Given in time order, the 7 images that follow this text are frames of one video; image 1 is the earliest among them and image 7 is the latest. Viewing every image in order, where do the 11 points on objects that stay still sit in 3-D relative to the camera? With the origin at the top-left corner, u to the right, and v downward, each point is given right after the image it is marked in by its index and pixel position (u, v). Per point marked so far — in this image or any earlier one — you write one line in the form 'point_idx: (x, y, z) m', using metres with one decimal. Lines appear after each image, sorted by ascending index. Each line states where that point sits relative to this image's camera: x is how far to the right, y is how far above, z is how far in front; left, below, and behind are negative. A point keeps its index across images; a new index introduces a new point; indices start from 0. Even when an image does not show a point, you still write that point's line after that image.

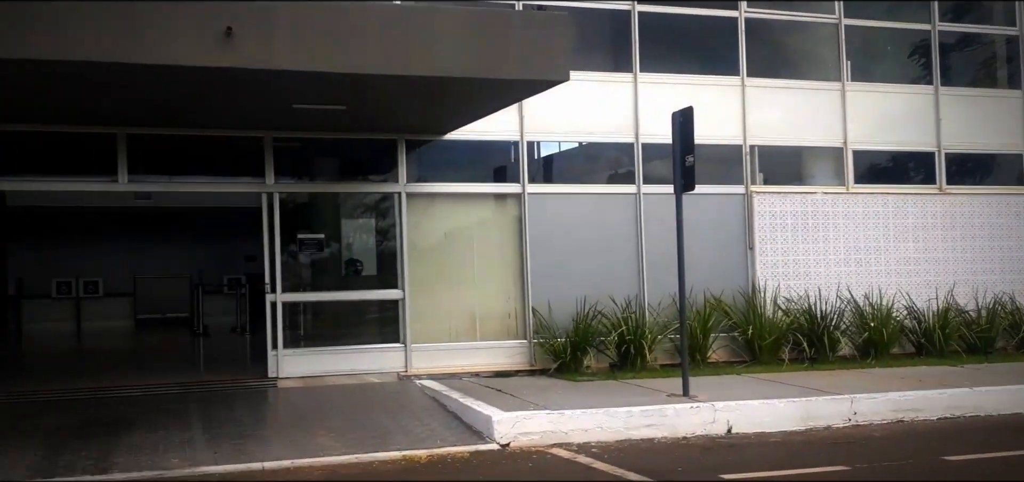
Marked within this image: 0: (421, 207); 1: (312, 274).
0: (-0.9, +0.3, +10.2) m
1: (-2.0, -0.3, +9.8) m
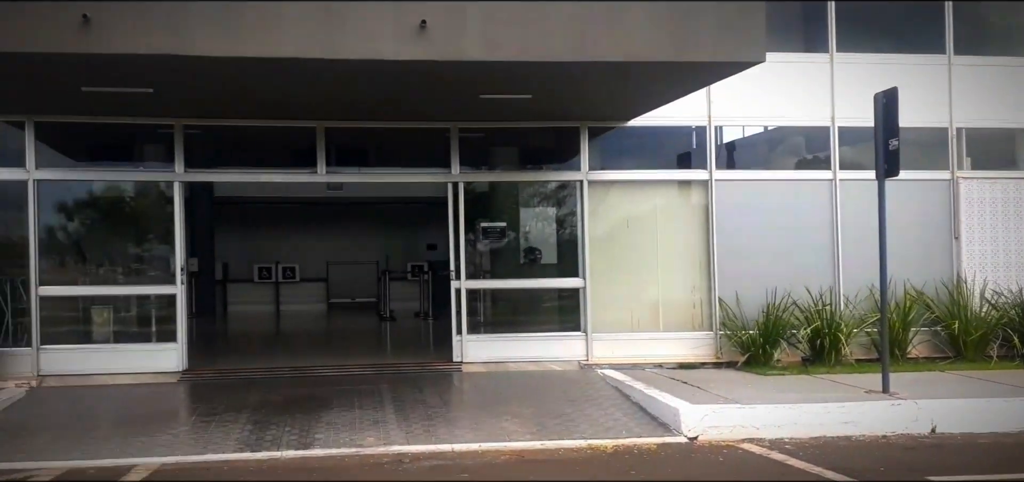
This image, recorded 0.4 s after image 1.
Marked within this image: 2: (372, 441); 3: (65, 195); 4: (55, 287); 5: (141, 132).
0: (+1.0, +0.5, +10.1) m
1: (-0.2, -0.2, +10.0) m
2: (-1.0, -1.4, +6.7) m
3: (-4.2, +0.4, +9.3) m
4: (-4.3, -0.4, +9.2) m
5: (-3.6, +1.0, +9.5) m
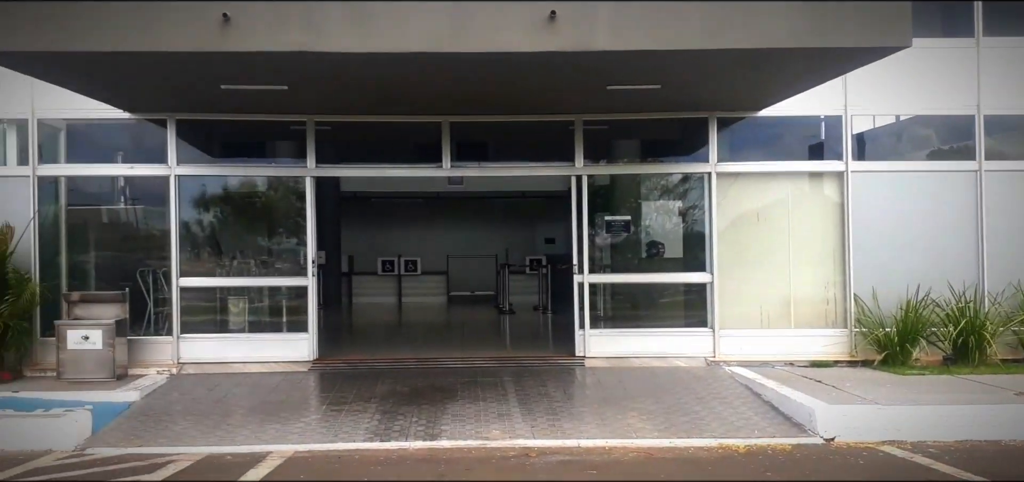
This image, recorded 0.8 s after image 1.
0: (+2.2, +0.5, +9.8) m
1: (+1.1, -0.1, +9.8) m
2: (-0.1, -1.3, +6.7) m
3: (-3.0, +0.5, +9.7) m
4: (-3.1, -0.4, +9.6) m
5: (-2.4, +1.1, +9.8) m
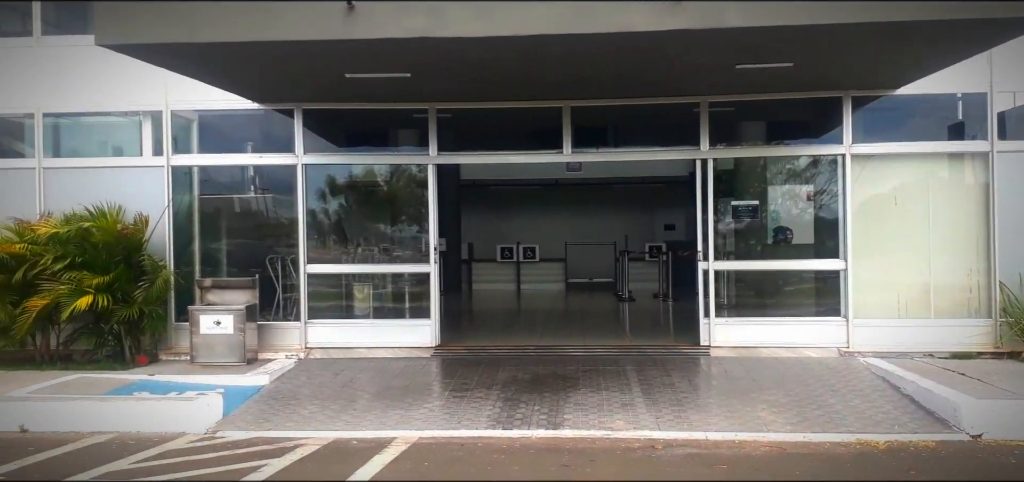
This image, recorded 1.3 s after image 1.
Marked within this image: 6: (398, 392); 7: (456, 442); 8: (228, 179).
0: (+3.4, +0.7, +9.4) m
1: (+2.3, 0.0, +9.5) m
2: (+0.7, -1.2, +6.6) m
3: (-1.8, +0.6, +9.9) m
4: (-1.9, -0.2, +9.8) m
5: (-1.2, +1.2, +9.9) m
6: (-0.9, -1.2, +7.8) m
7: (-0.4, -1.3, +6.2) m
8: (-2.8, +0.6, +9.8) m
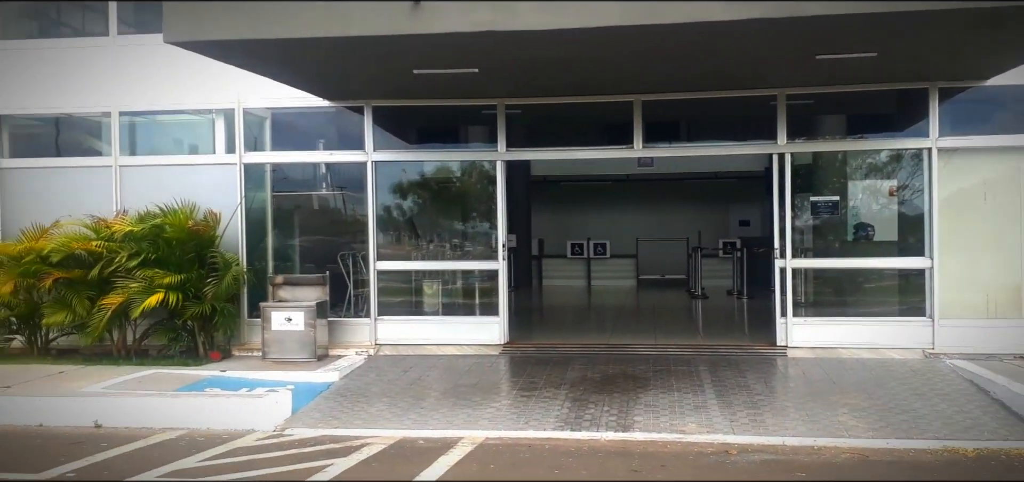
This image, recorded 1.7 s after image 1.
0: (+4.1, +0.7, +9.0) m
1: (+2.9, 0.0, +9.2) m
2: (+1.2, -1.2, +6.4) m
3: (-1.1, +0.7, +9.8) m
4: (-1.2, -0.2, +9.8) m
5: (-0.5, +1.3, +9.8) m
6: (-0.4, -1.2, +7.7) m
7: (+0.1, -1.3, +6.1) m
8: (-2.1, +0.7, +9.9) m
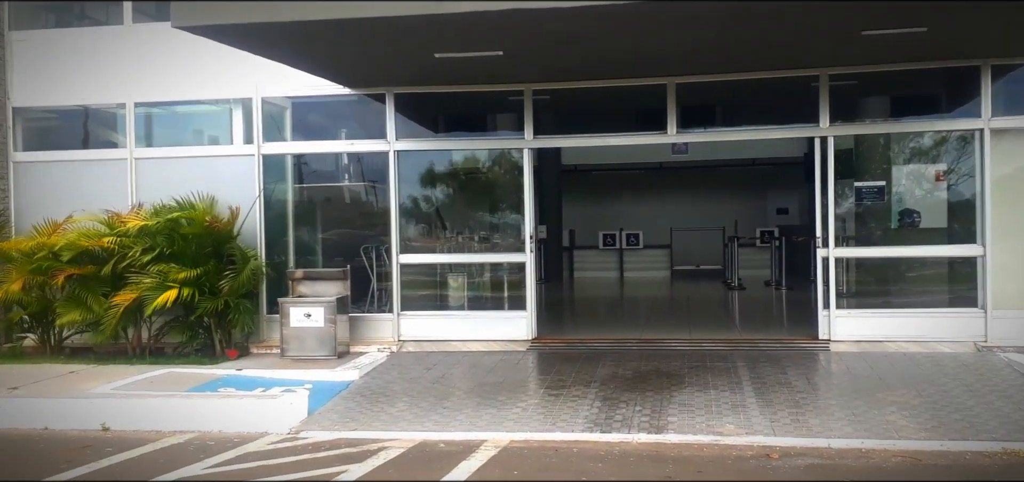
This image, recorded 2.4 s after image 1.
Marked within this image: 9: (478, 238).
0: (+4.3, +0.8, +8.4) m
1: (+3.2, +0.1, +8.7) m
2: (+1.4, -1.1, +6.0) m
3: (-0.9, +0.7, +9.5) m
4: (-1.0, -0.1, +9.4) m
5: (-0.2, +1.4, +9.4) m
6: (-0.2, -1.1, +7.4) m
7: (+0.2, -1.2, +5.8) m
8: (-1.9, +0.7, +9.6) m
9: (-0.4, 0.0, +9.4) m
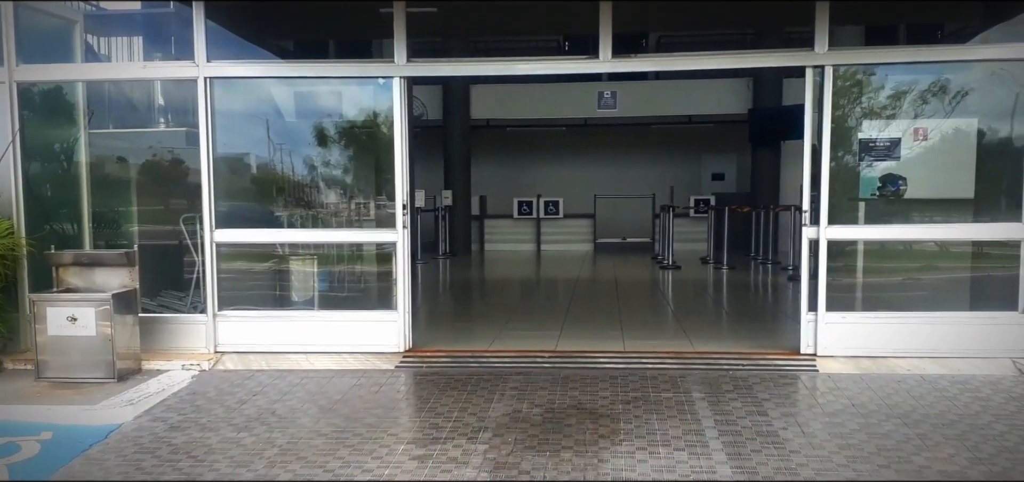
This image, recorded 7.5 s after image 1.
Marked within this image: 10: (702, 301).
0: (+3.4, +1.0, +6.2) m
1: (+2.3, +0.3, +6.4) m
2: (+0.7, -1.1, +3.6) m
3: (-1.8, +0.9, +6.8) m
4: (-1.9, +0.1, +6.8) m
5: (-1.1, +1.6, +6.8) m
6: (-0.9, -1.0, +4.8) m
7: (-0.4, -1.1, +3.3) m
8: (-2.8, +0.9, +6.8) m
9: (-1.3, +0.2, +6.8) m
10: (+1.9, -0.6, +9.6) m
